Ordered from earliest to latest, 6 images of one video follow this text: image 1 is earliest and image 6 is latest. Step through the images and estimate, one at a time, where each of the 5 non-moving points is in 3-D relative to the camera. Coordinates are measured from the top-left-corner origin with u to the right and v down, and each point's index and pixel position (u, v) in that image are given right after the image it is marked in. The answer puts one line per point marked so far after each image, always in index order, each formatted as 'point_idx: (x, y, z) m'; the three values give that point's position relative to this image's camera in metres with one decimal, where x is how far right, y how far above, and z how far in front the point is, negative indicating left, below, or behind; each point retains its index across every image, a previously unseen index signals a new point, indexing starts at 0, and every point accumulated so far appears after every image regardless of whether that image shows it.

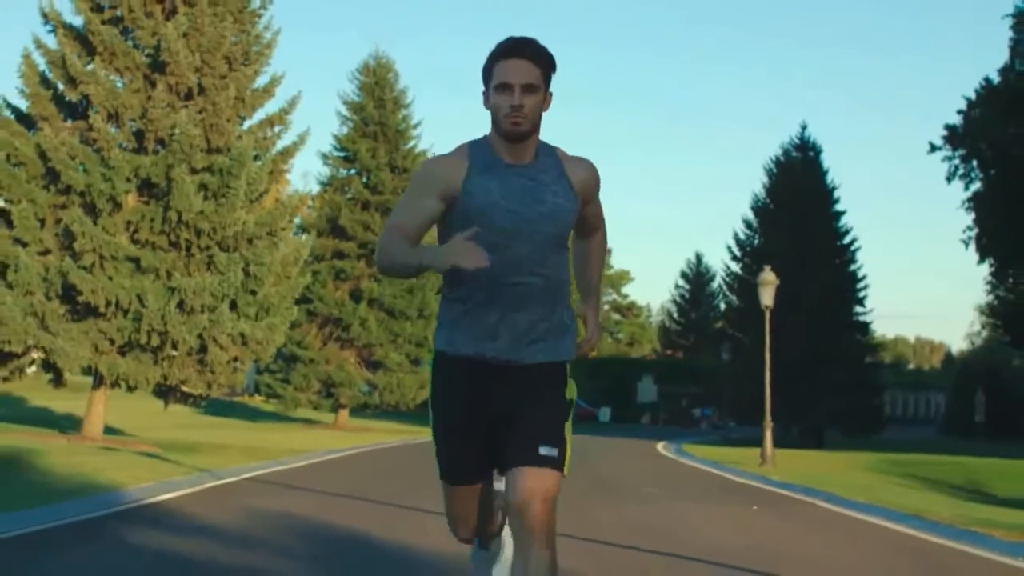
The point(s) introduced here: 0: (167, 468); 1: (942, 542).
0: (-4.7, -2.5, +19.1) m
1: (+4.2, -2.4, +13.6) m
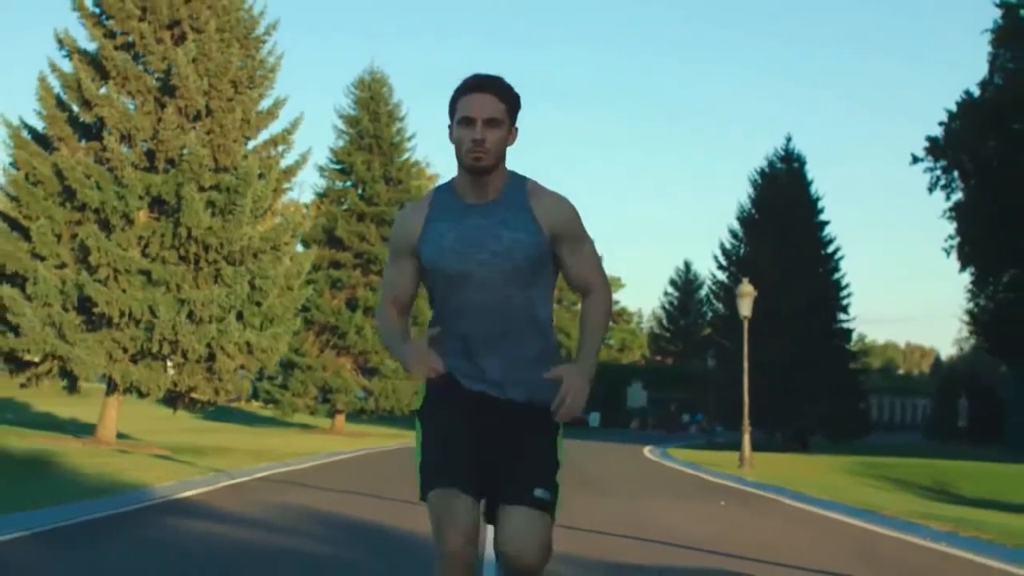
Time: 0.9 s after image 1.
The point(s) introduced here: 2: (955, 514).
0: (-4.8, -2.7, +20.5) m
1: (+4.1, -2.5, +15.1) m
2: (+5.3, -2.7, +16.8) m
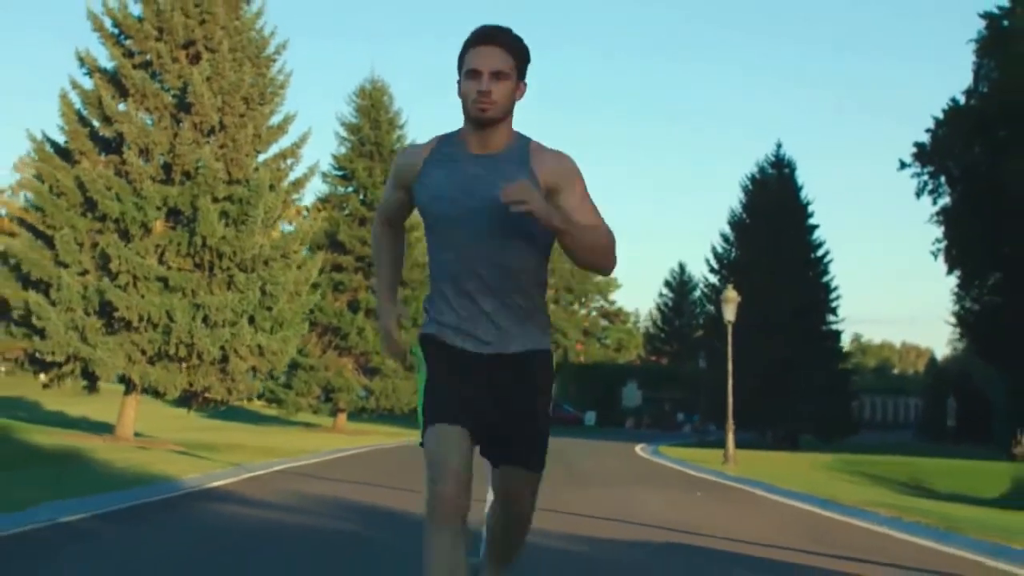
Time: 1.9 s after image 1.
0: (-4.9, -2.8, +22.1) m
1: (+4.1, -2.7, +16.7) m
2: (+5.3, -2.9, +18.4) m
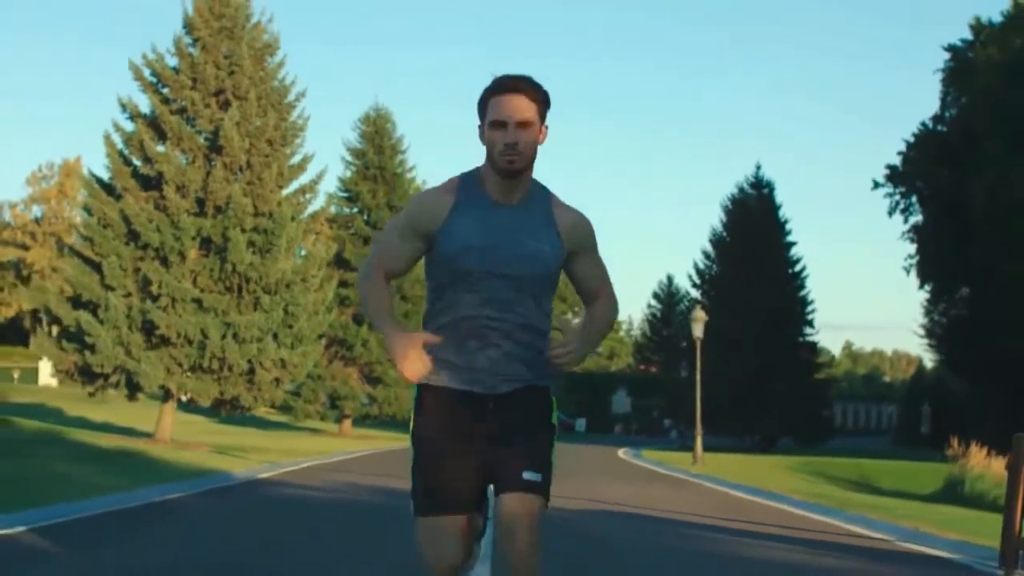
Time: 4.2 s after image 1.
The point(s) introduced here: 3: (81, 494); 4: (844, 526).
0: (-5.0, -3.2, +25.9) m
1: (+4.0, -3.1, +20.5) m
2: (+5.1, -3.3, +22.2) m
3: (-5.3, -2.6, +17.4) m
4: (+3.7, -2.7, +15.7) m
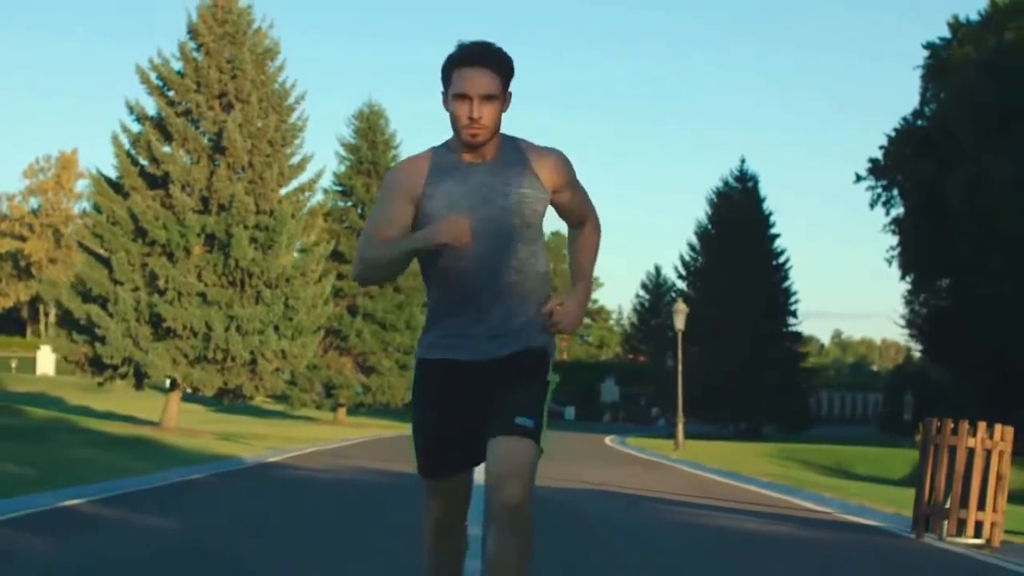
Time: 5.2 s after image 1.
0: (-5.2, -3.1, +27.5) m
1: (+3.8, -3.1, +22.1) m
2: (+4.9, -3.2, +23.9) m
3: (-5.4, -2.5, +18.9) m
4: (+3.6, -2.7, +17.4) m
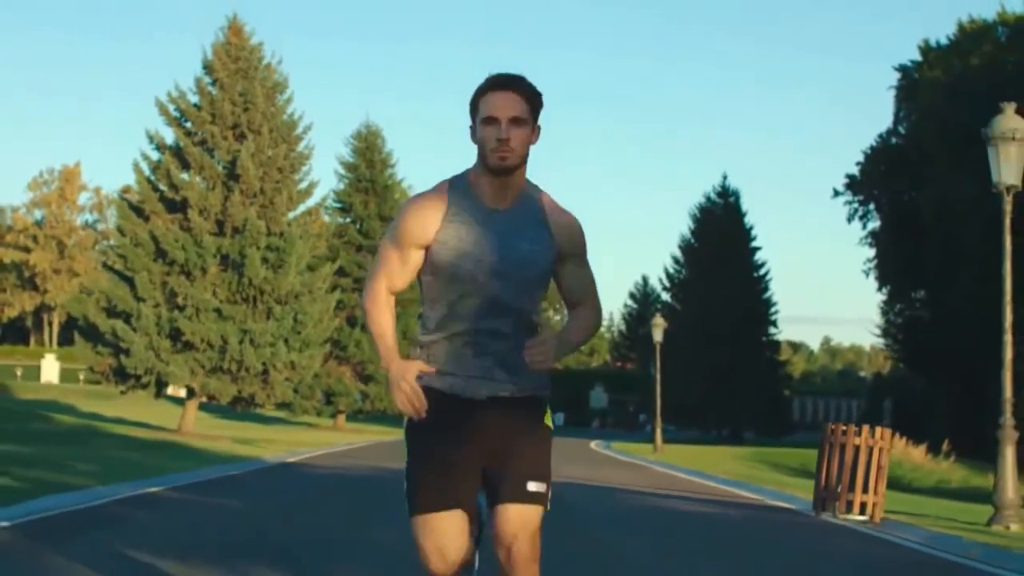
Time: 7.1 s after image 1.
0: (-5.4, -3.5, +30.3) m
1: (+3.6, -3.4, +25.1) m
2: (+4.8, -3.6, +26.8) m
3: (-5.6, -2.9, +21.8) m
4: (+3.5, -3.0, +20.3) m
